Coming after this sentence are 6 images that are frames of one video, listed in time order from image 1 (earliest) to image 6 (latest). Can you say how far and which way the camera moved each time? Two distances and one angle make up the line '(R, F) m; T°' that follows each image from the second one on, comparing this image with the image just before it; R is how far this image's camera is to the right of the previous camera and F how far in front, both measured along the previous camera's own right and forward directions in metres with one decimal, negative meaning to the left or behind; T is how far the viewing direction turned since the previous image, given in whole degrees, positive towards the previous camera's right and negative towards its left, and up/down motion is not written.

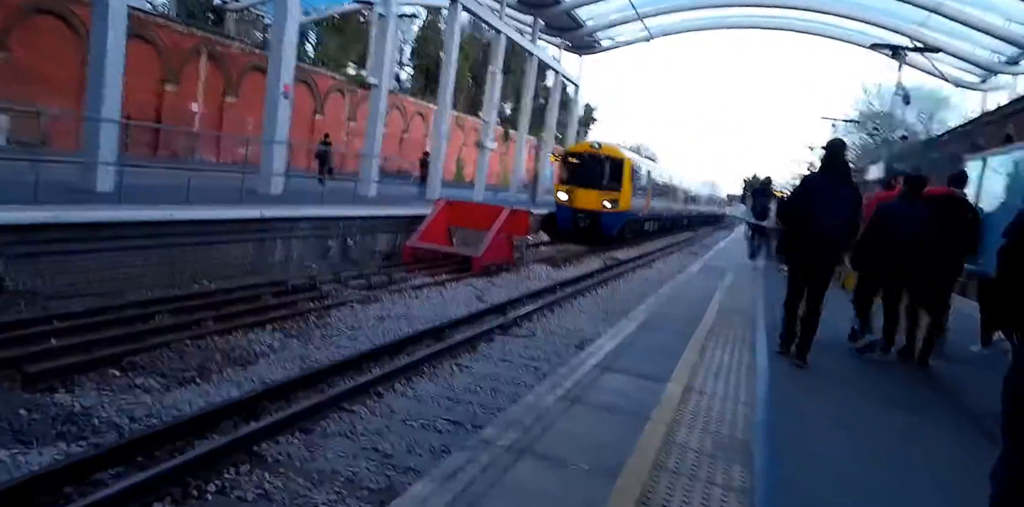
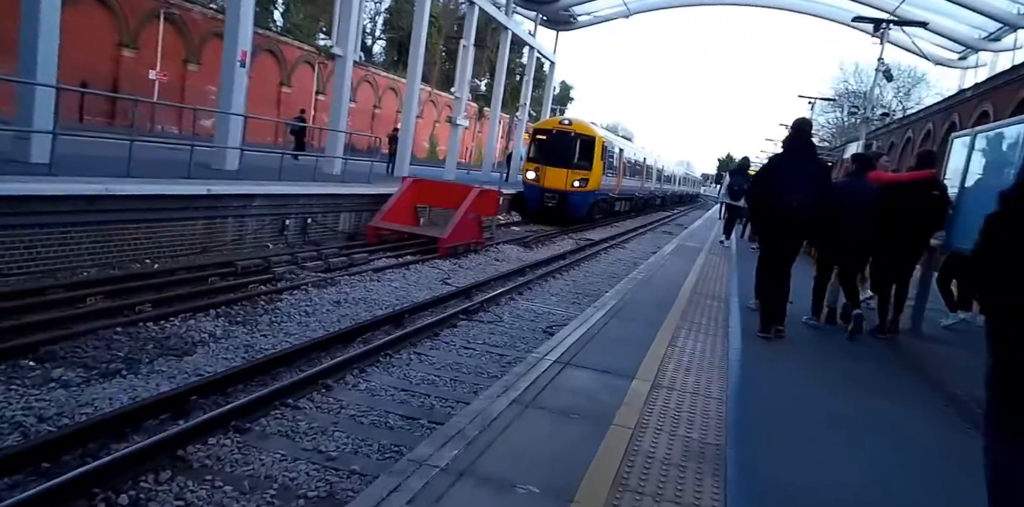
(+0.1, +0.4) m; +2°
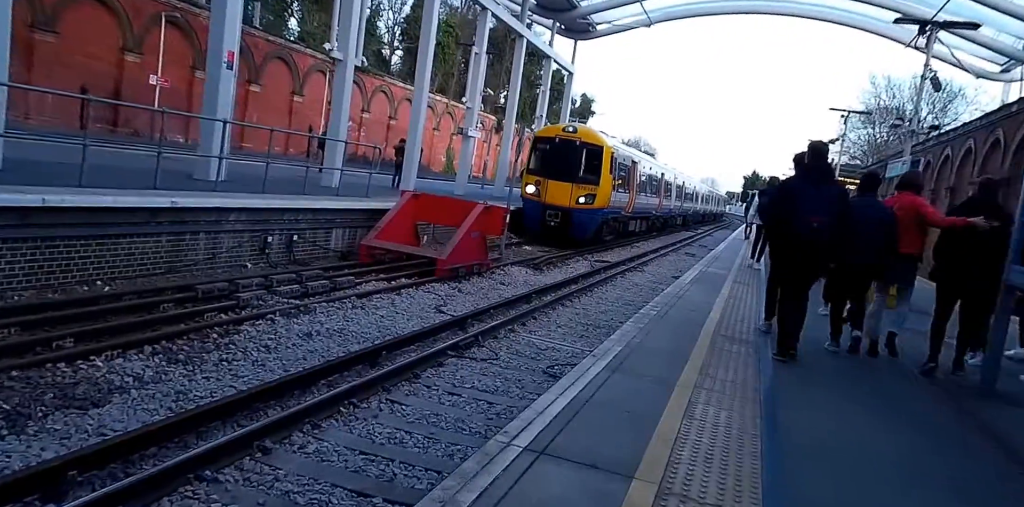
(+0.2, +1.0) m; -2°
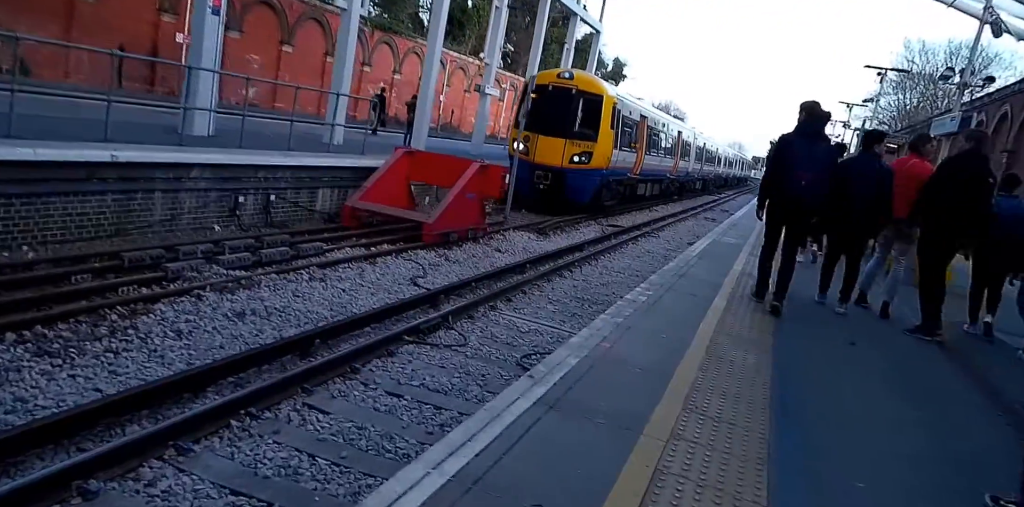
(+0.5, +1.2) m; -3°
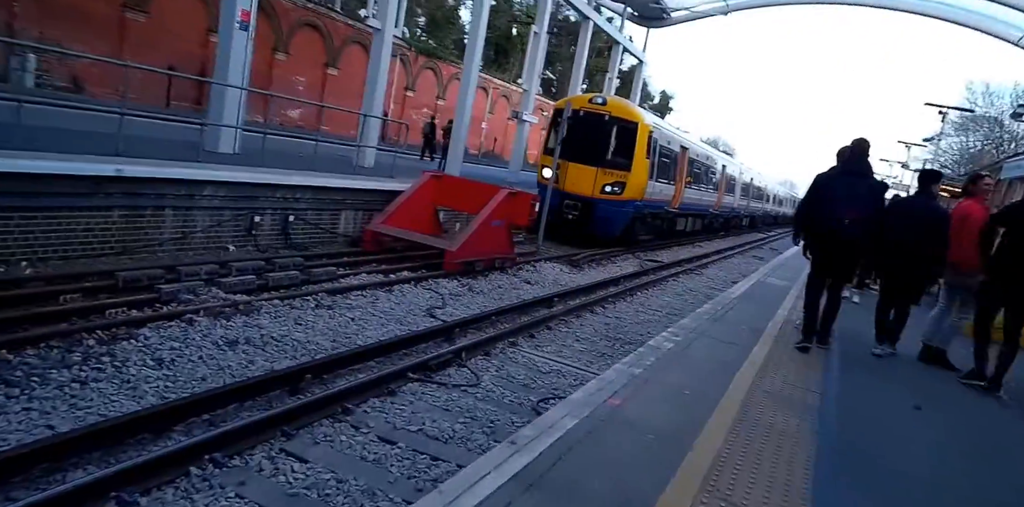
(+0.2, +0.5) m; -3°
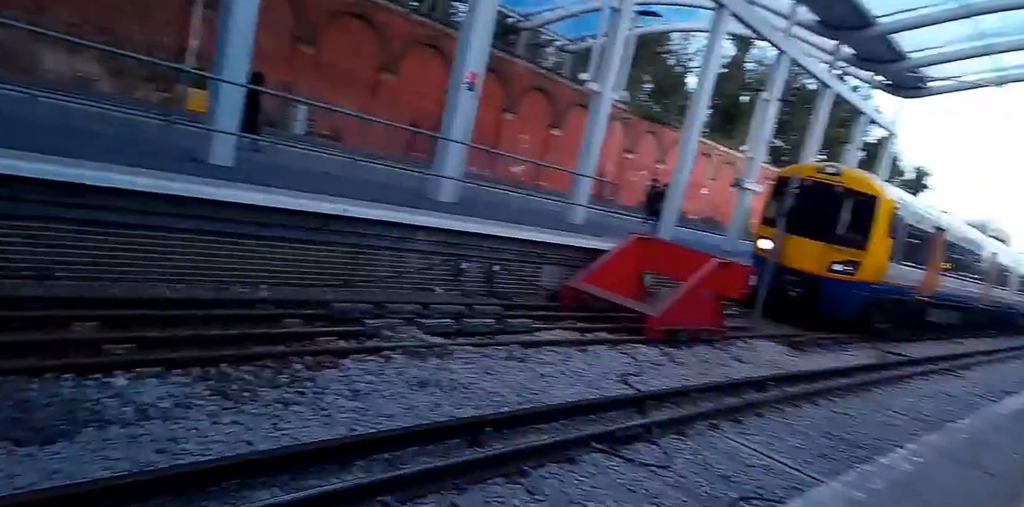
(0.0, +0.2) m; -16°
